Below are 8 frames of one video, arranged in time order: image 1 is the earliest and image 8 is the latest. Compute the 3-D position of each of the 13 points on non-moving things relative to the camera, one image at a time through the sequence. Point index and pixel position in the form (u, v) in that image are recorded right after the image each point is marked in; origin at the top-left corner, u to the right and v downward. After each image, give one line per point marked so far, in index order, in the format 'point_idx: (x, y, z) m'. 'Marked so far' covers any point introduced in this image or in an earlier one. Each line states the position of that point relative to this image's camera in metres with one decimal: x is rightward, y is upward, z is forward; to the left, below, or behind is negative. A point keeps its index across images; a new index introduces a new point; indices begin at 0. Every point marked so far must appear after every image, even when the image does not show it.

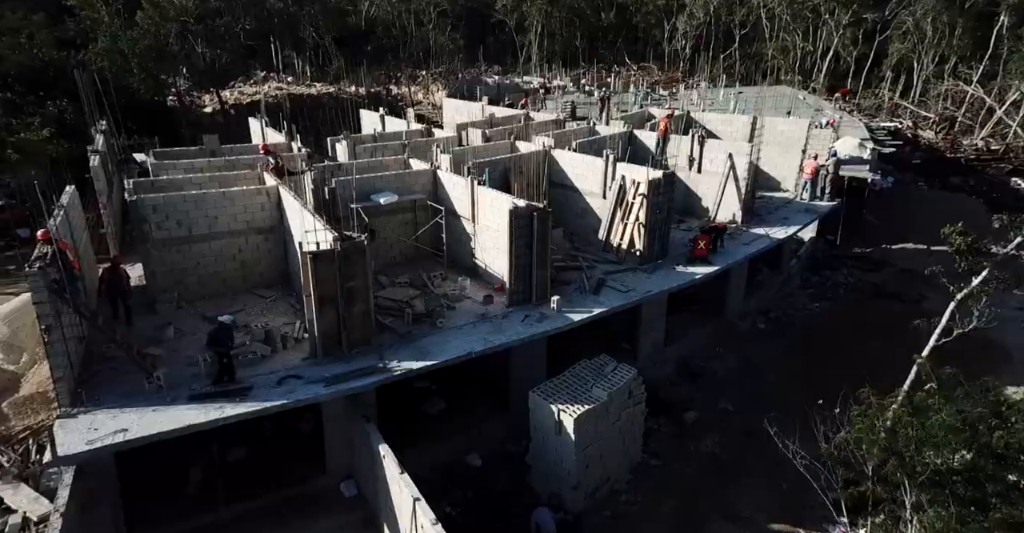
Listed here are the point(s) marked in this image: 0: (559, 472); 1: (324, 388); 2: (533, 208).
0: (+0.7, -3.0, +8.6) m
1: (-2.3, -1.5, +7.4) m
2: (+0.3, +0.9, +9.3) m
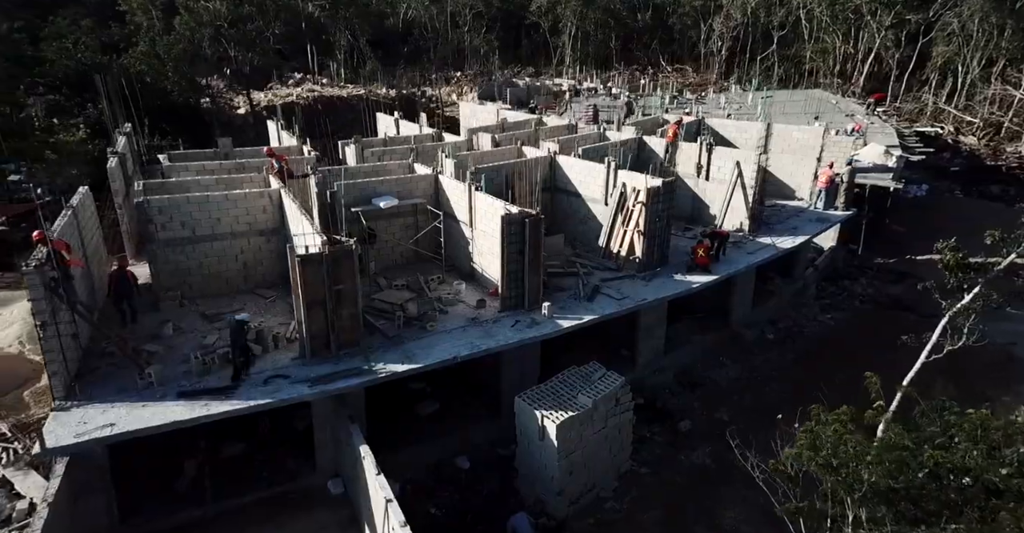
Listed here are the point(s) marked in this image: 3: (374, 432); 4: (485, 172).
0: (+0.5, -3.1, +8.6) m
1: (-2.6, -1.5, +7.6) m
2: (+0.2, +0.8, +9.4) m
3: (-2.3, -2.7, +9.9) m
4: (-0.6, +1.9, +12.1) m
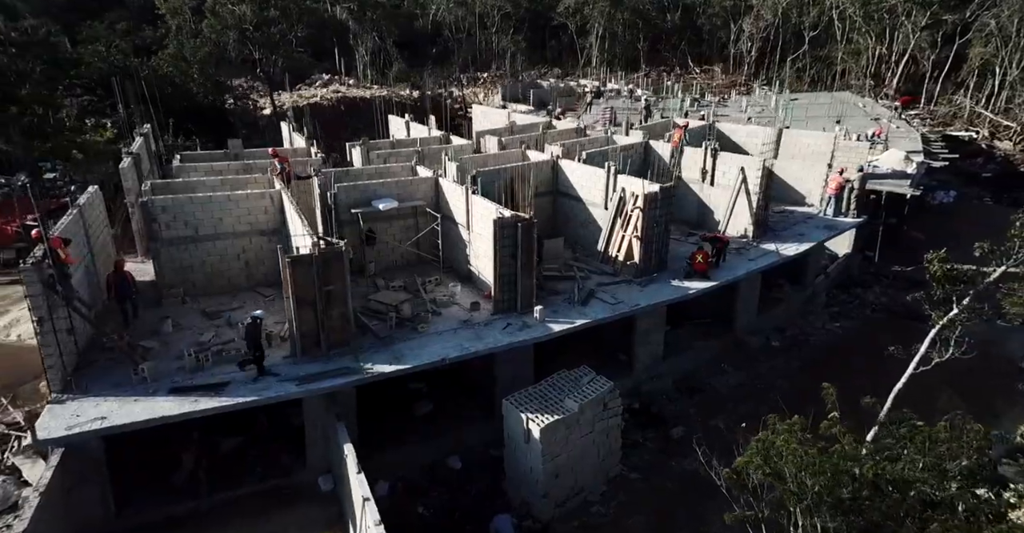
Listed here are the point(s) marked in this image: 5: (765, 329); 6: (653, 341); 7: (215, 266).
0: (+0.3, -3.1, +8.7) m
1: (-2.8, -1.6, +7.7) m
2: (+0.1, +0.8, +9.5) m
3: (-2.4, -2.8, +10.0) m
4: (-0.6, +1.9, +12.2) m
5: (+6.0, -1.5, +14.2) m
6: (+2.8, -1.4, +11.7) m
7: (-5.1, 0.0, +10.4) m
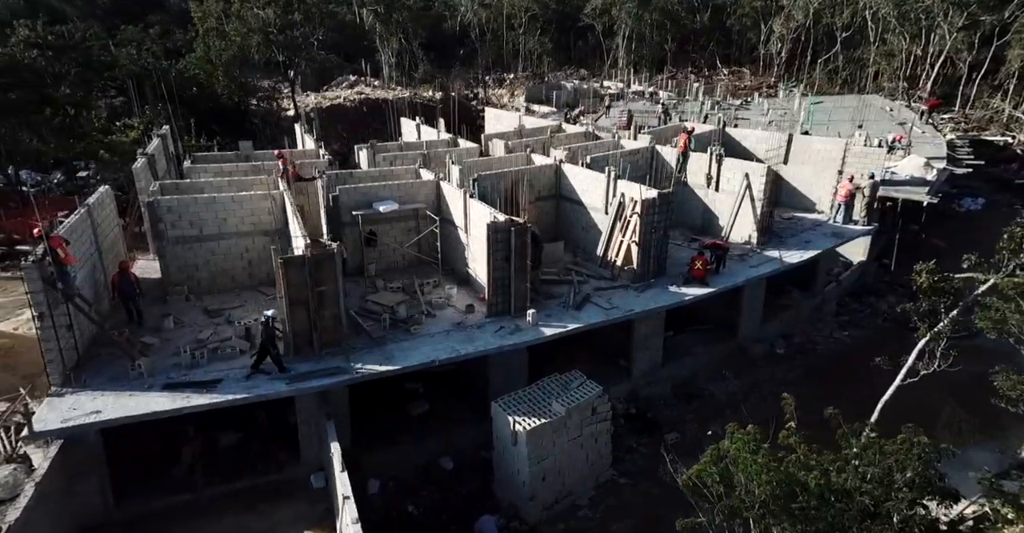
0: (+0.1, -3.2, +8.8) m
1: (-3.0, -1.6, +7.9) m
2: (0.0, +0.7, +9.6) m
3: (-2.6, -2.8, +10.2) m
4: (-0.6, +1.8, +12.3) m
5: (+6.1, -1.6, +14.1) m
6: (+2.8, -1.5, +11.7) m
7: (-5.2, 0.0, +10.7) m
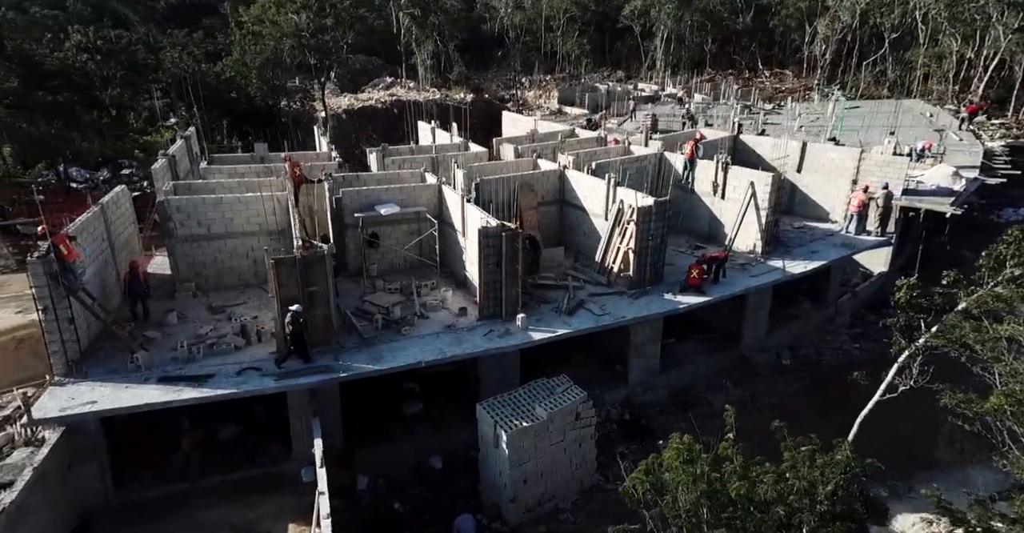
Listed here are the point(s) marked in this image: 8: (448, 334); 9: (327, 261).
0: (-0.2, -3.3, +8.9) m
1: (-3.3, -1.6, +8.3) m
2: (-0.2, +0.6, +9.7) m
3: (-2.7, -2.8, +10.5) m
4: (-0.5, +1.7, +12.5) m
5: (+6.1, -1.8, +13.9) m
6: (+2.7, -1.7, +11.7) m
7: (-5.3, +0.1, +11.1) m
8: (-1.1, -1.1, +9.8) m
9: (-2.7, +0.1, +8.7) m
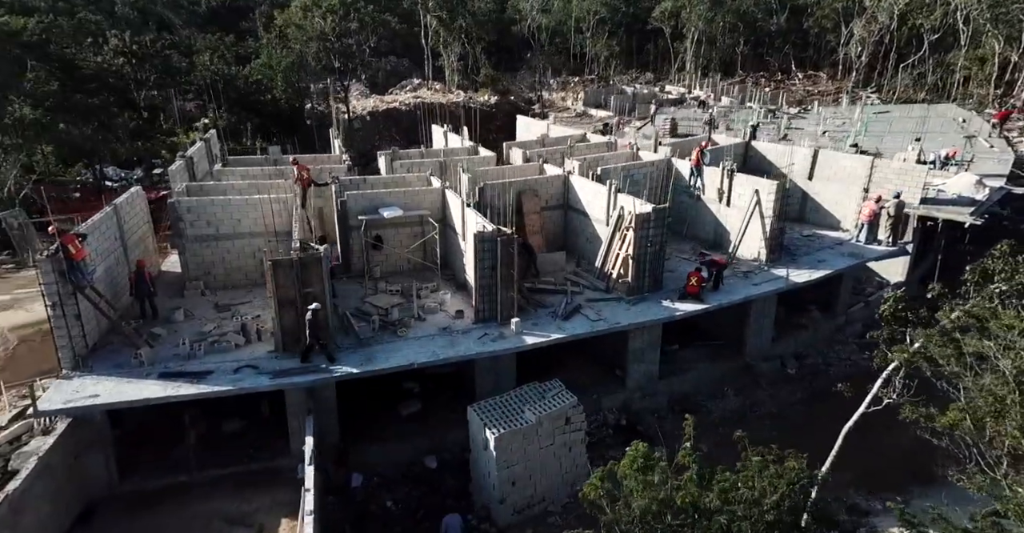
0: (-0.4, -3.3, +9.0) m
1: (-3.5, -1.6, +8.5) m
2: (-0.2, +0.6, +9.9) m
3: (-2.8, -2.8, +10.7) m
4: (-0.5, +1.7, +12.6) m
5: (+6.2, -2.0, +13.7) m
6: (+2.6, -1.8, +11.7) m
7: (-5.3, +0.1, +11.5) m
8: (-1.2, -1.2, +10.0) m
9: (-2.8, 0.0, +9.0) m
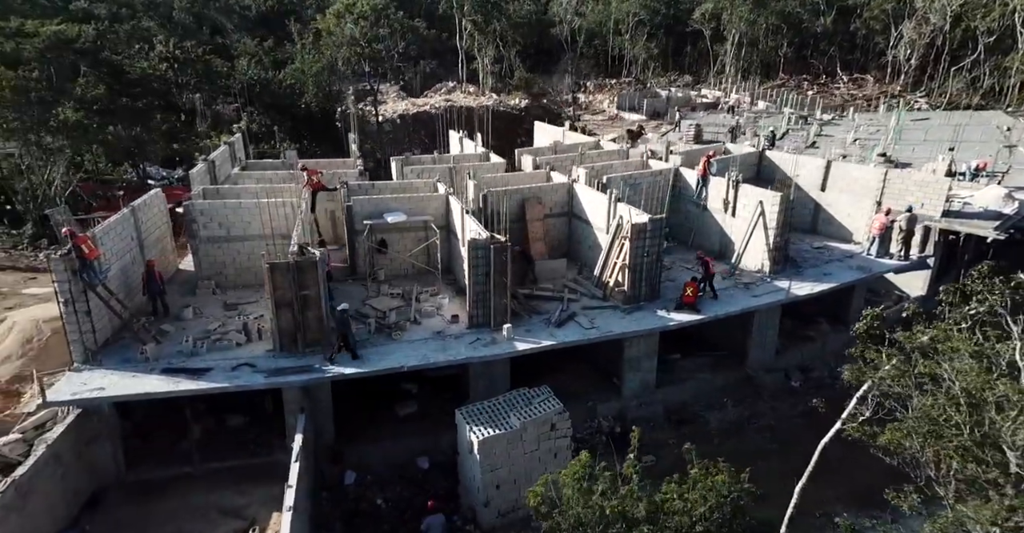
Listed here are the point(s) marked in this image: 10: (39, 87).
0: (-0.6, -3.4, +9.3) m
1: (-3.7, -1.6, +8.9) m
2: (-0.4, +0.4, +10.1) m
3: (-3.0, -2.9, +11.1) m
4: (-0.4, +1.5, +12.9) m
5: (+6.2, -2.3, +13.5) m
6: (+2.6, -2.0, +11.7) m
7: (-5.4, +0.1, +12.0) m
8: (-1.3, -1.3, +10.2) m
9: (-3.0, 0.0, +9.3) m
10: (-15.2, +5.8, +19.4) m
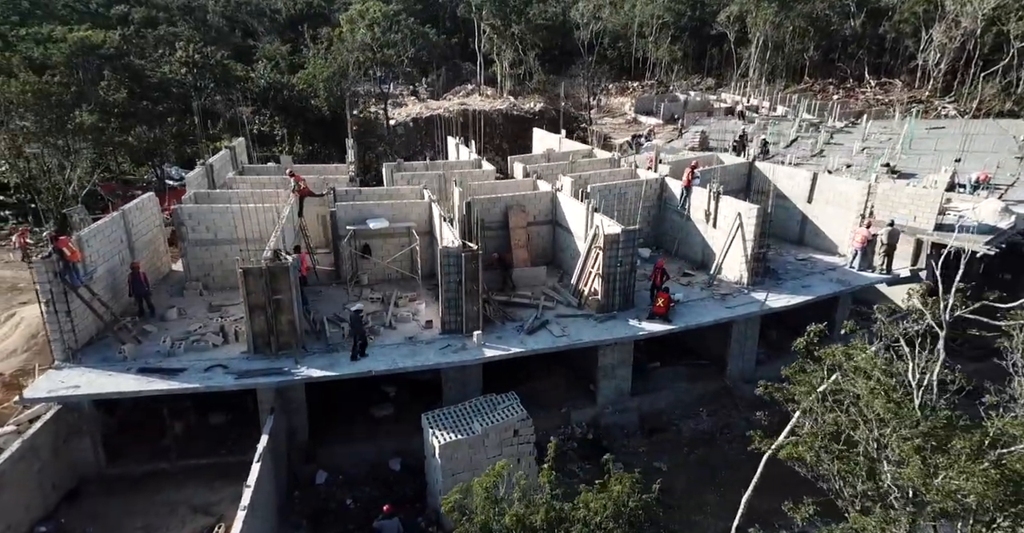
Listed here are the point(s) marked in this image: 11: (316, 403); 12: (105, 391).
0: (-1.2, -3.6, +9.5) m
1: (-4.3, -1.7, +9.3) m
2: (-0.9, +0.3, +10.3) m
3: (-3.5, -3.0, +11.4) m
4: (-0.8, +1.4, +13.1) m
5: (+5.8, -2.5, +13.5) m
6: (+2.1, -2.2, +11.8) m
7: (-5.8, 0.0, +12.3) m
8: (-1.8, -1.4, +10.5) m
9: (-3.5, -0.1, +9.6) m
10: (-15.3, +5.9, +20.1) m
11: (-3.9, -2.7, +12.0) m
12: (-5.9, -1.8, +8.7) m
